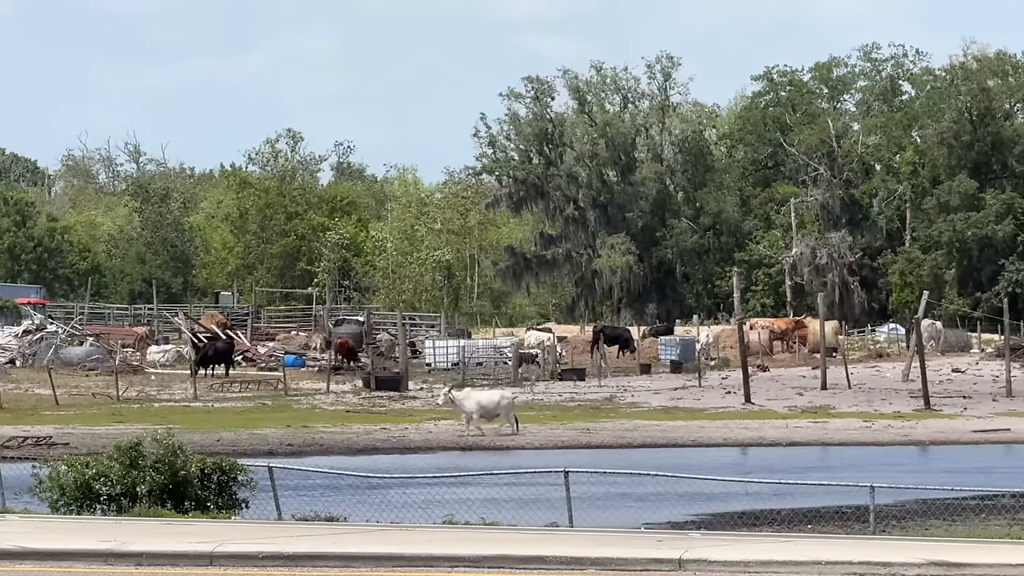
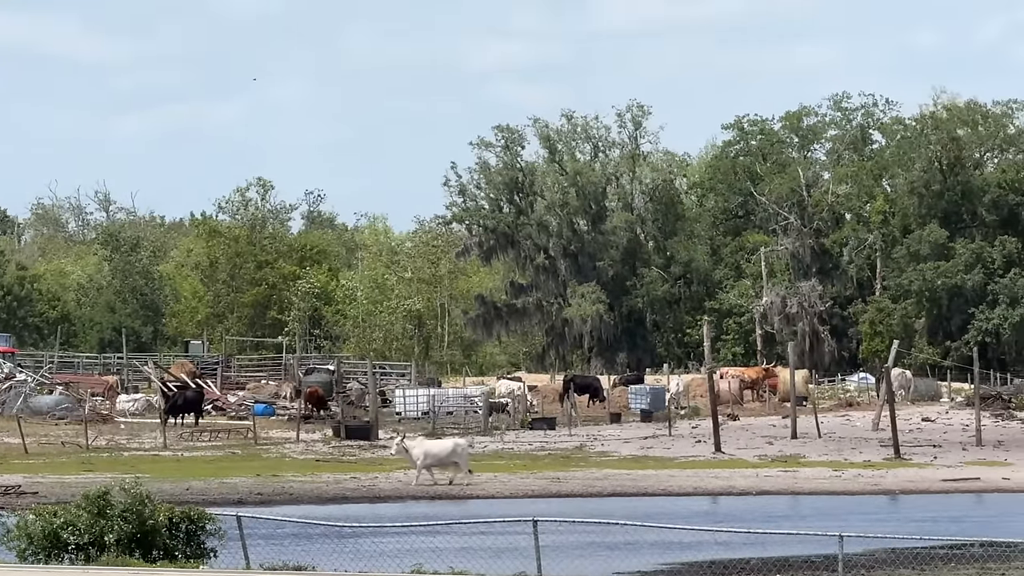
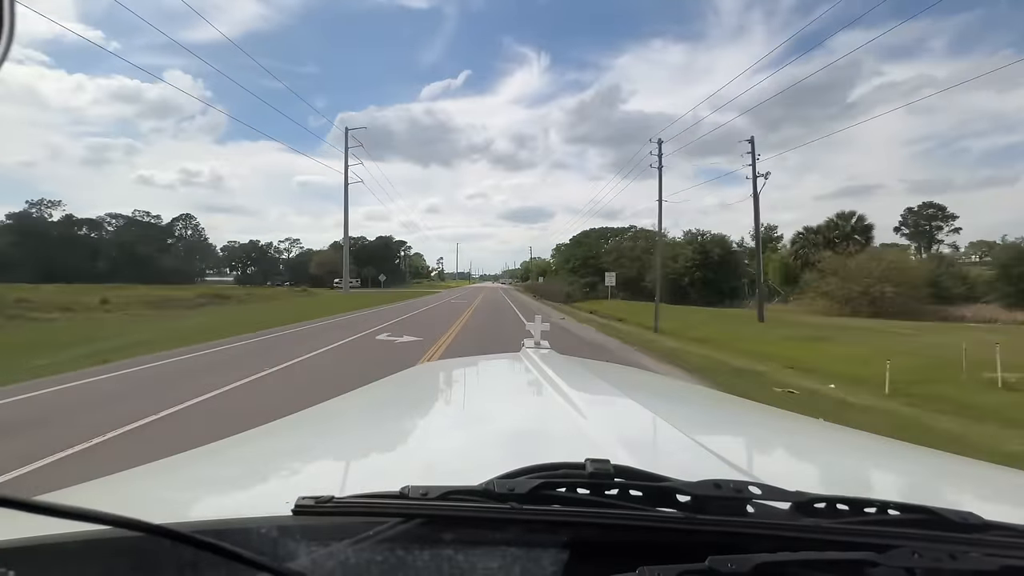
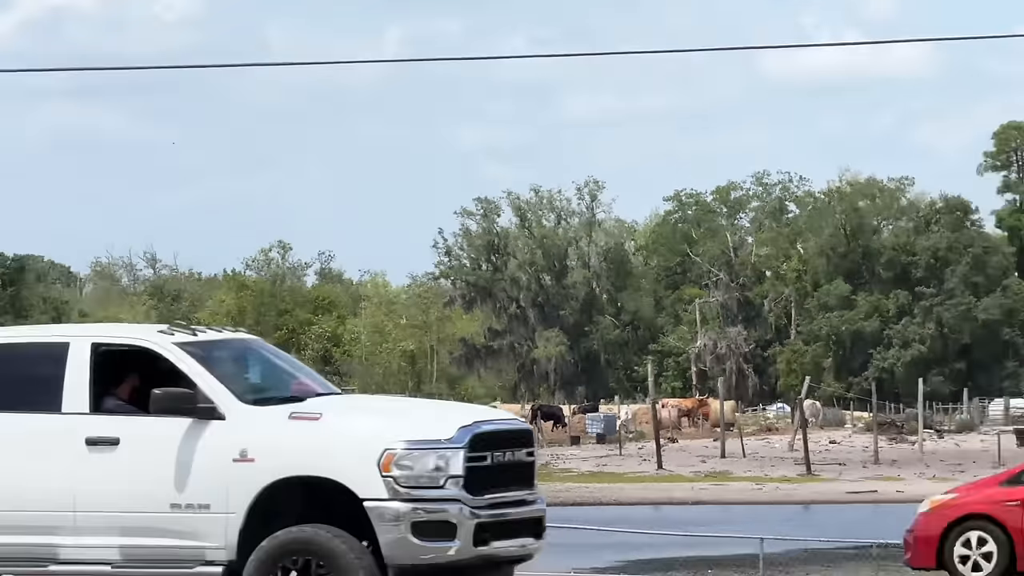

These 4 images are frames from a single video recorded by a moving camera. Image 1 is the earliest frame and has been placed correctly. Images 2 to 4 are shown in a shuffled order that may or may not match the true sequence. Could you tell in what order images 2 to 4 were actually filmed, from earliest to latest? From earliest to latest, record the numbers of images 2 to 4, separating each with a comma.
2, 4, 3
